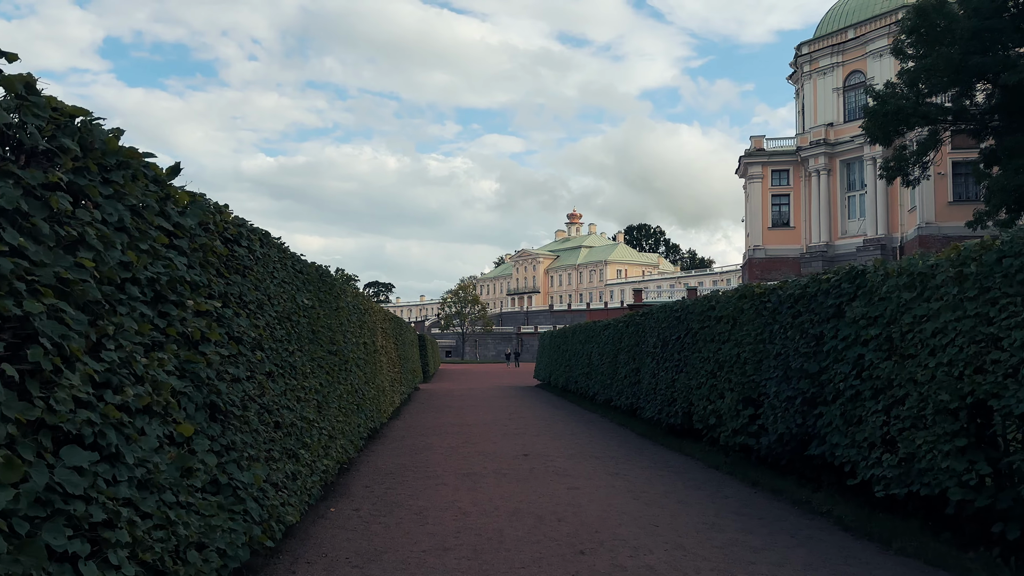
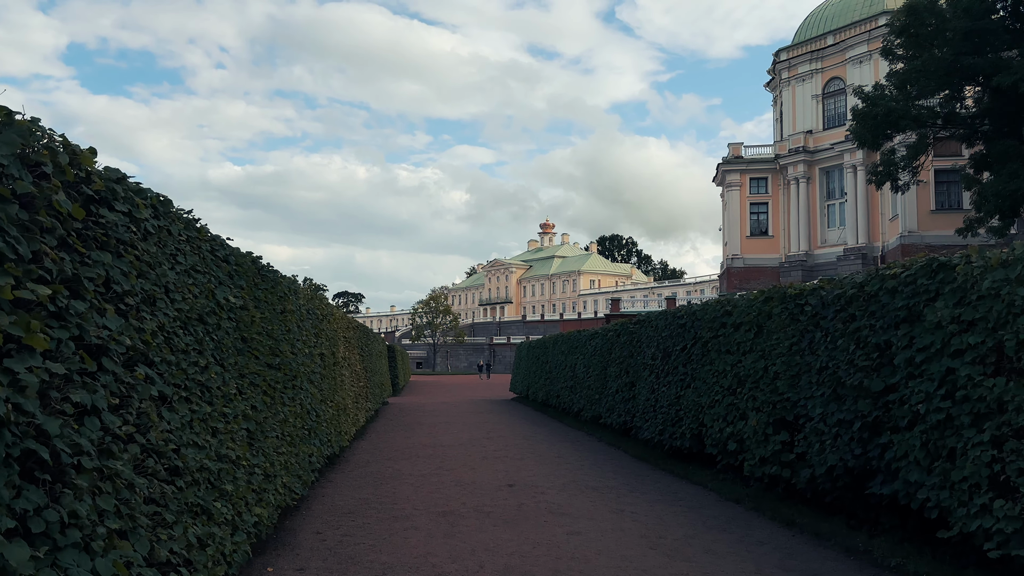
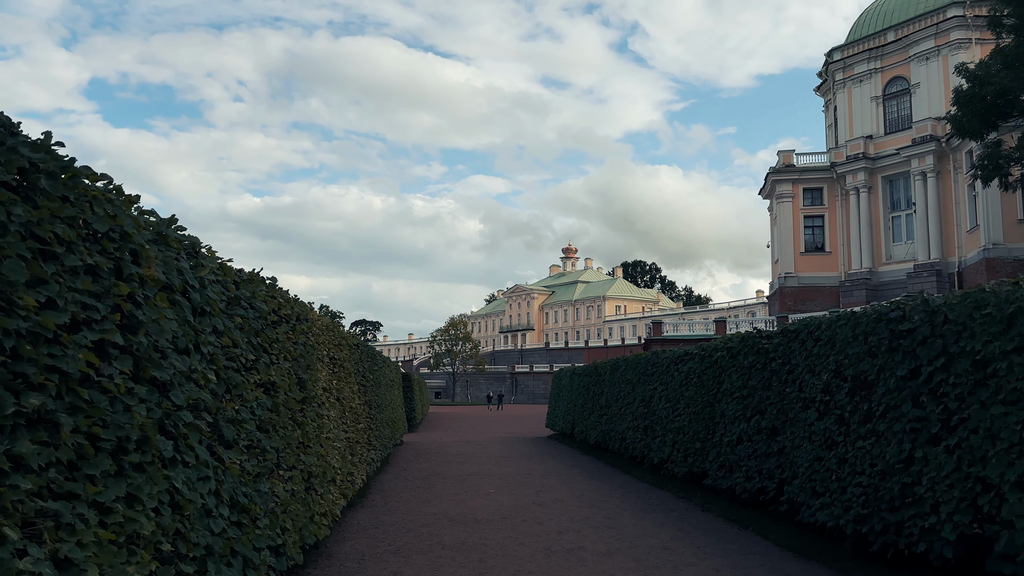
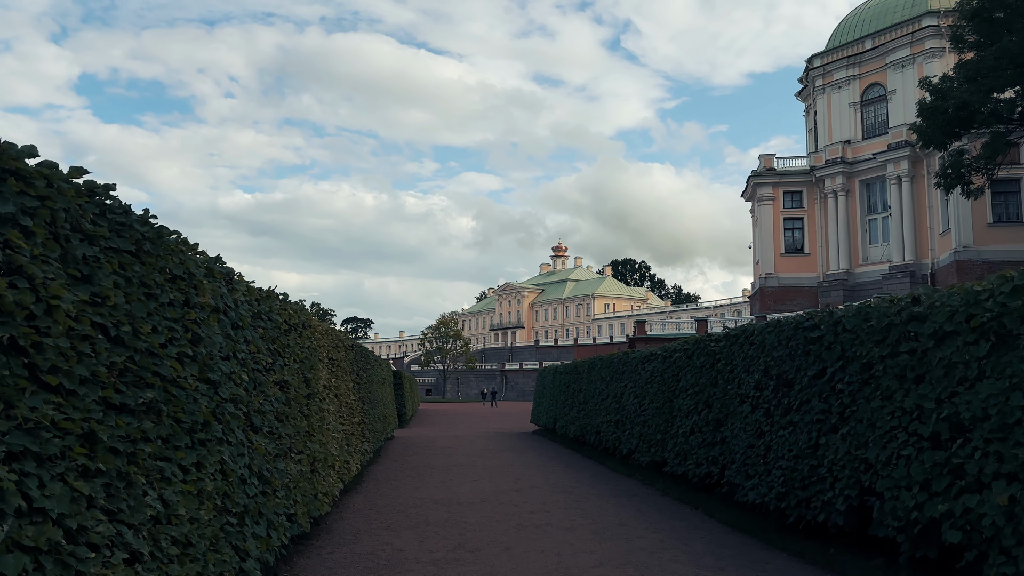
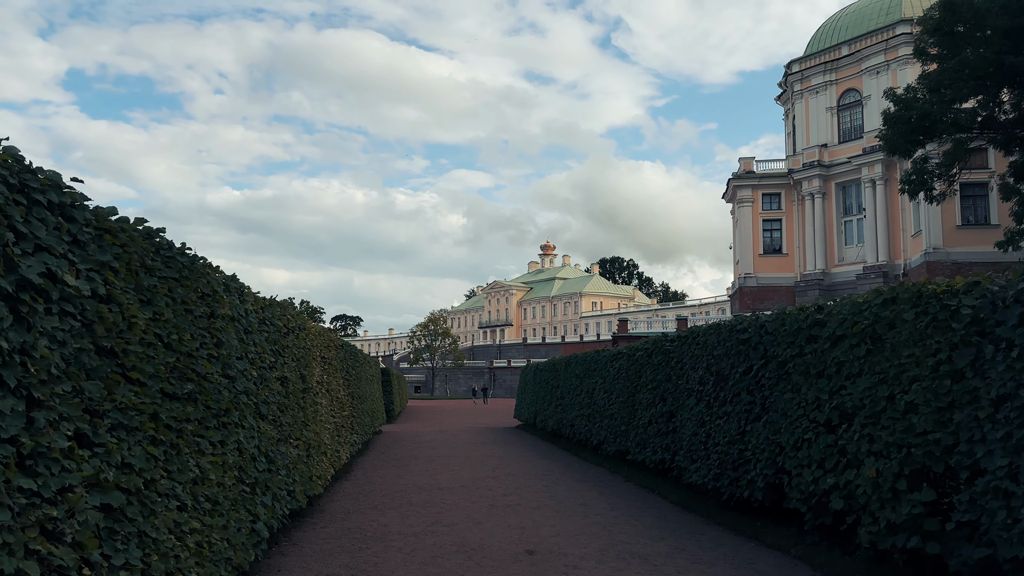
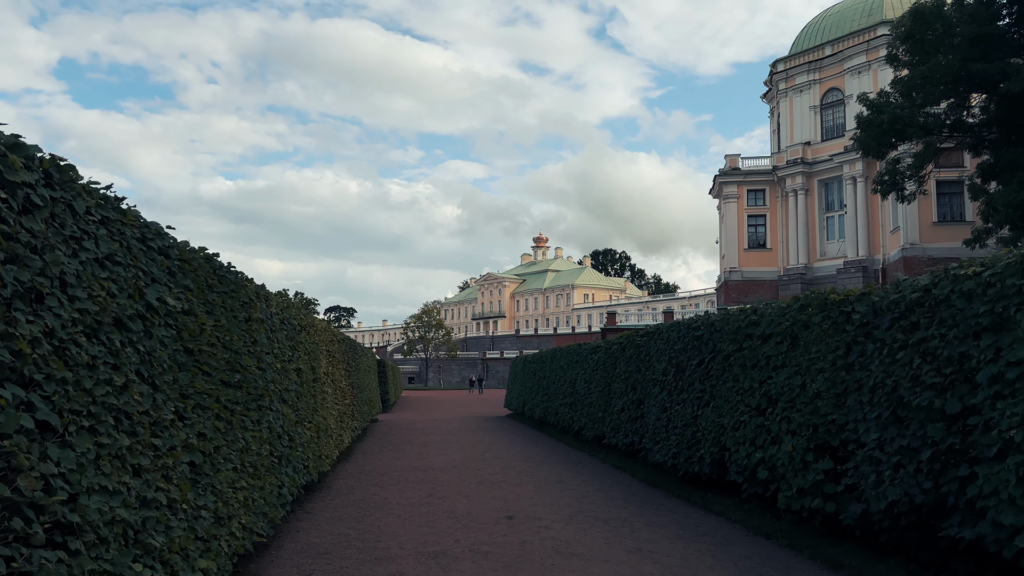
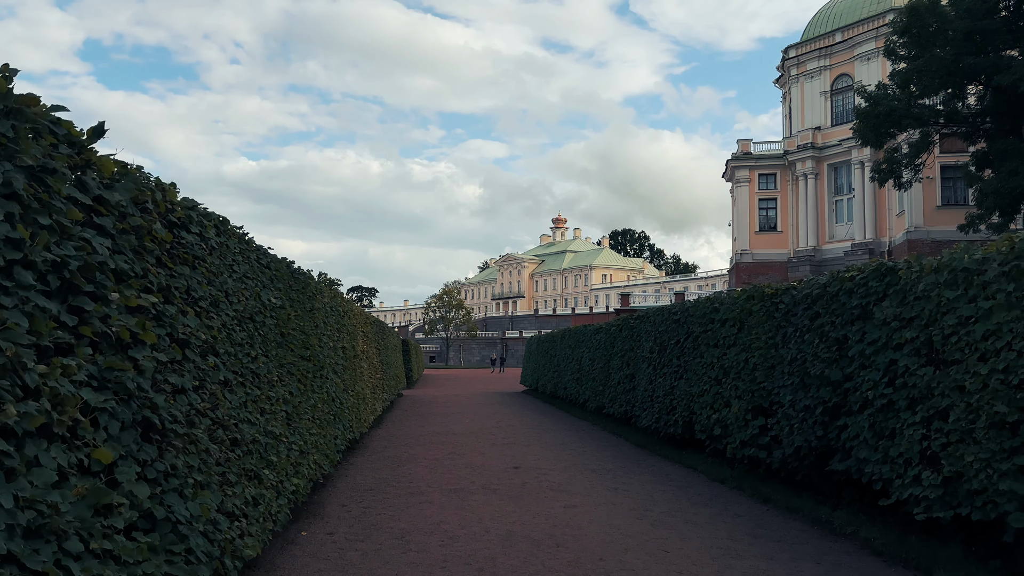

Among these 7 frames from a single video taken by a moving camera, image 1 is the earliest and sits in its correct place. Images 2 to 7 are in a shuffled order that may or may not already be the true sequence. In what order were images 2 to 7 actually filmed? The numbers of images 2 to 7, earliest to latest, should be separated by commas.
7, 2, 6, 5, 4, 3
